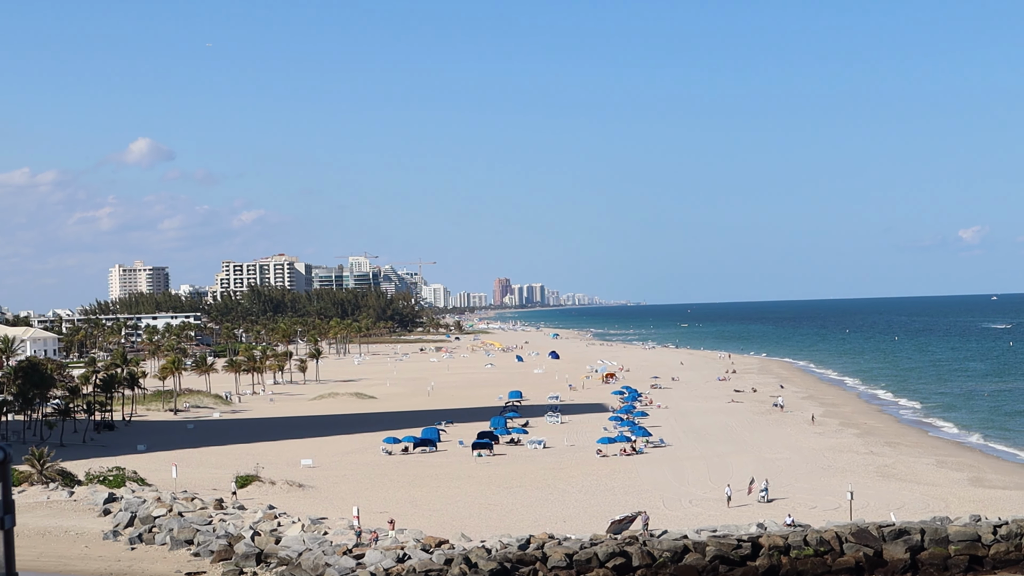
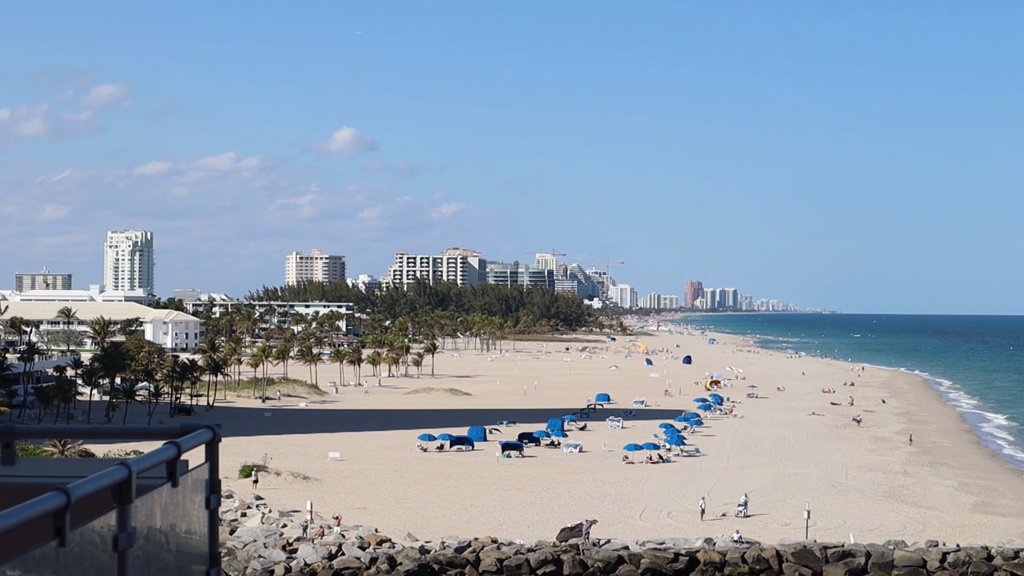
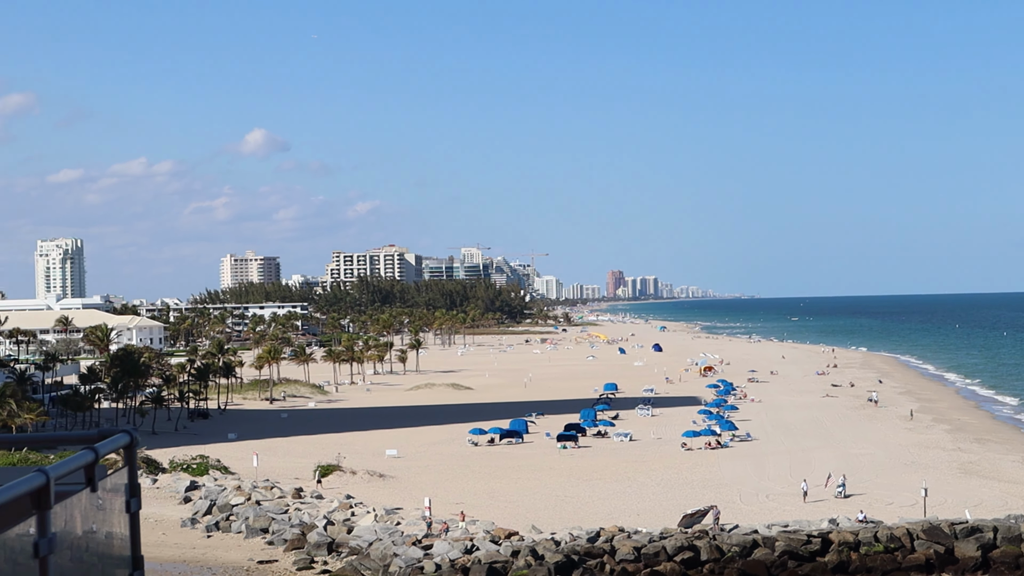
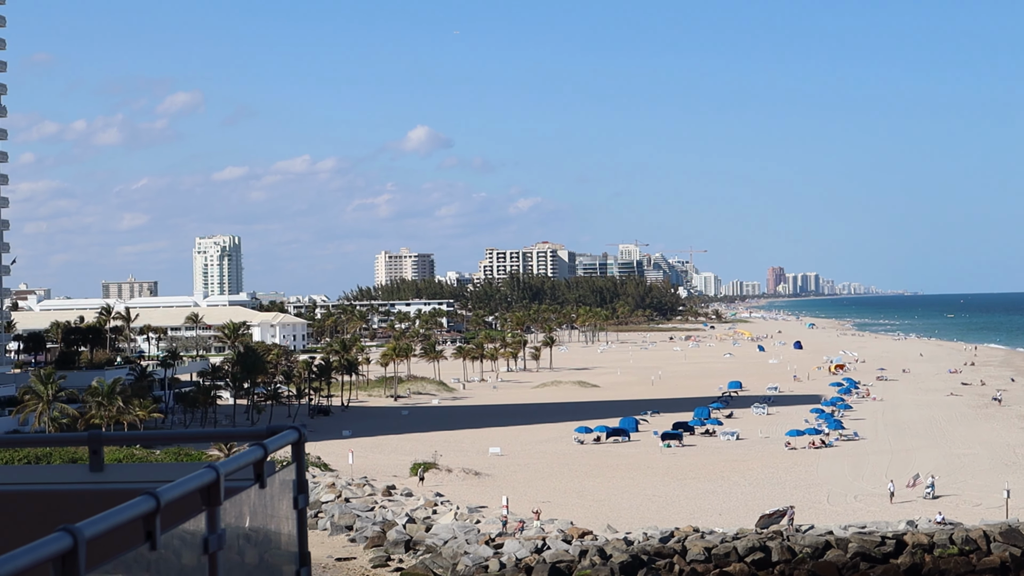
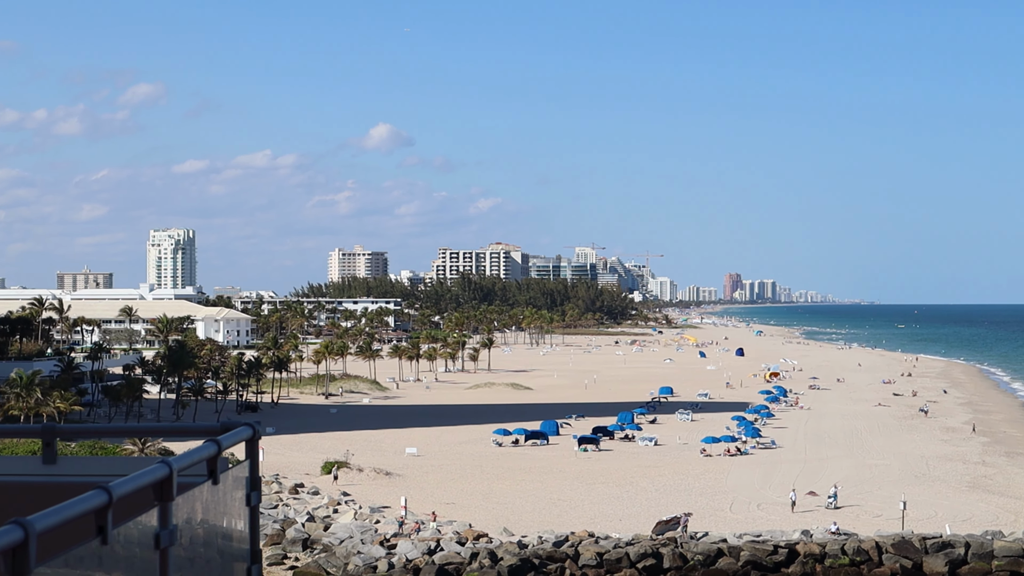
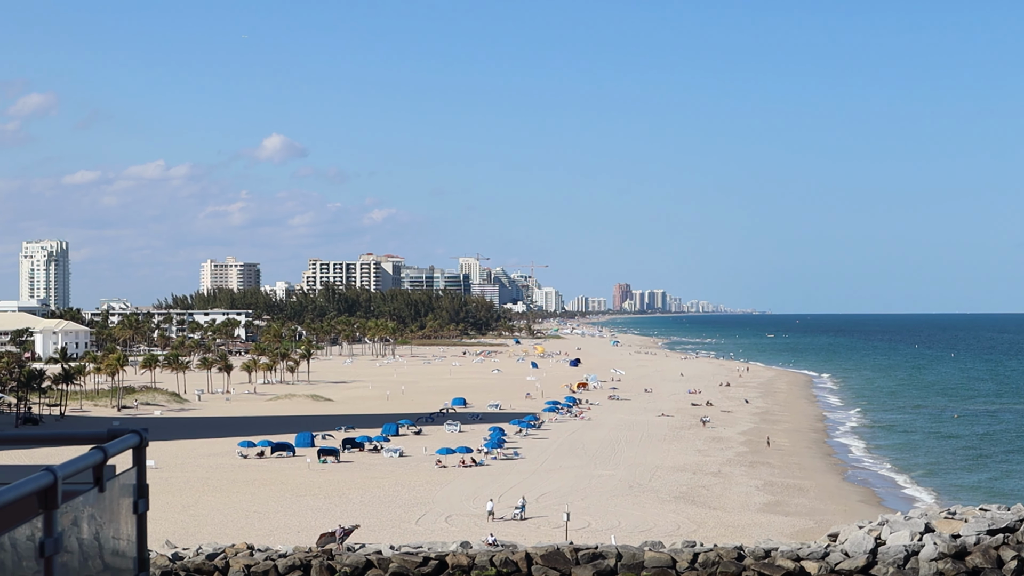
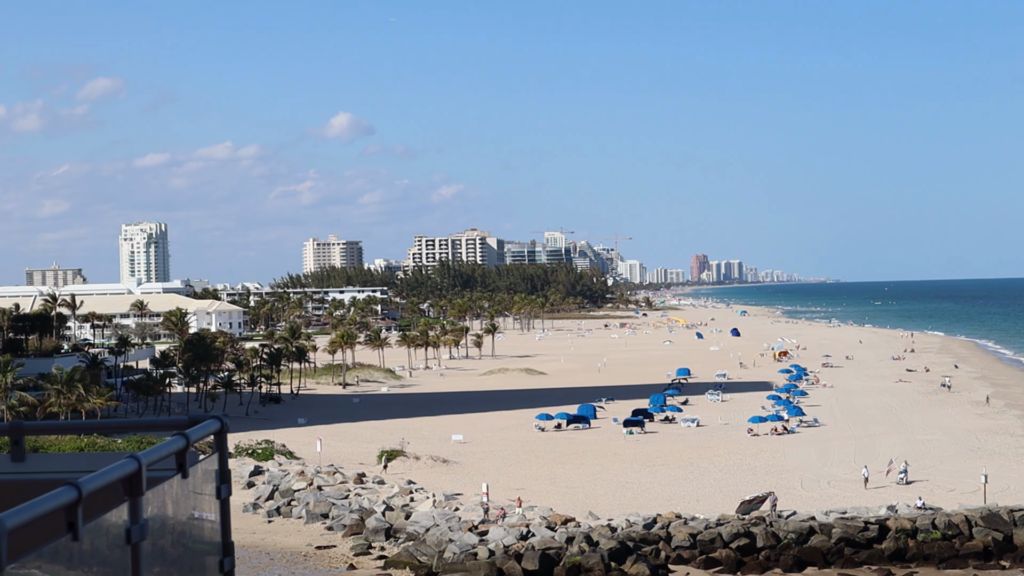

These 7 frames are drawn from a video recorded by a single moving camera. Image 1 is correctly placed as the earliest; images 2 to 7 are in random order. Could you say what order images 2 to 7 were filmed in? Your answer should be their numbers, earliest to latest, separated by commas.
3, 7, 4, 5, 2, 6
